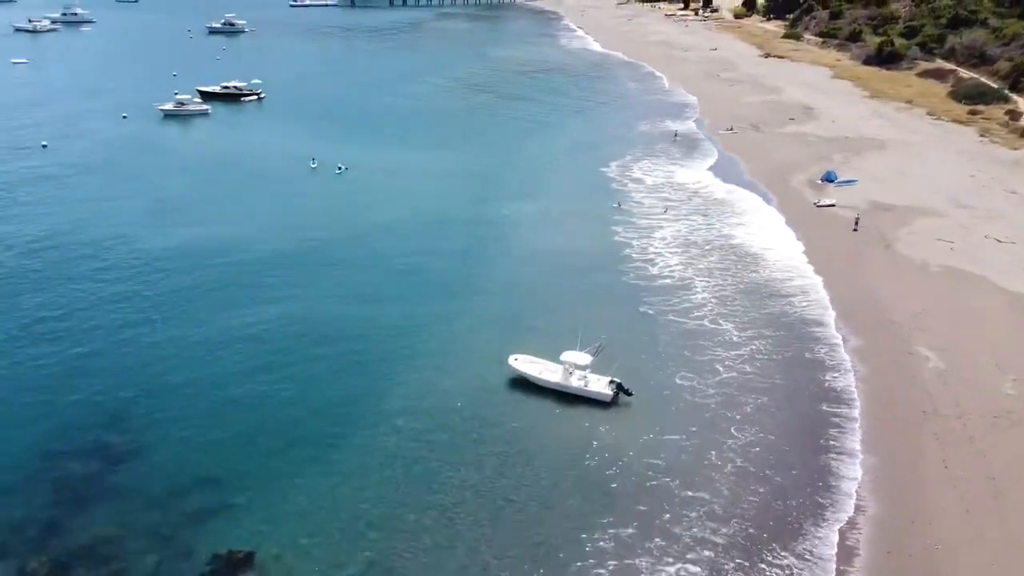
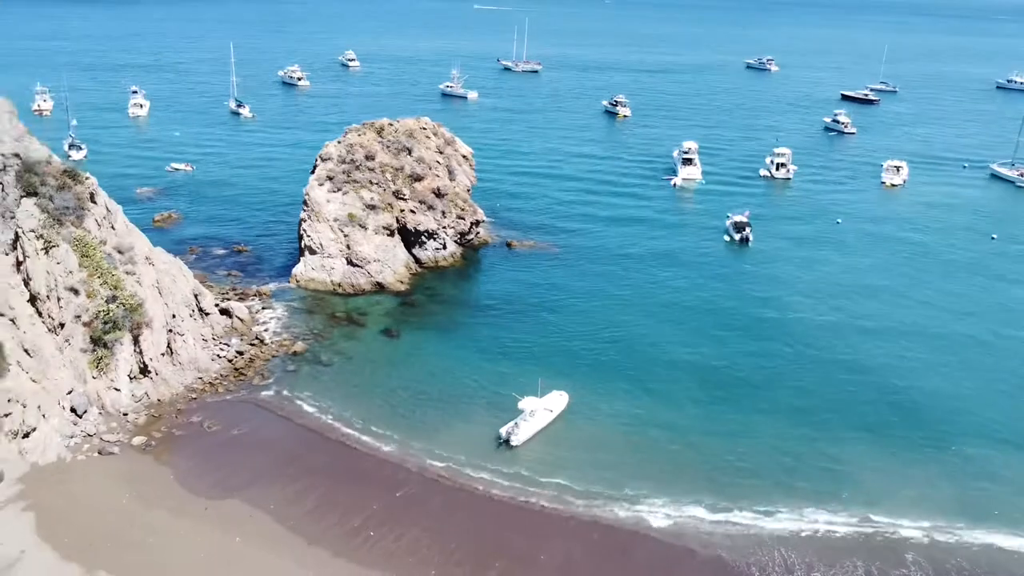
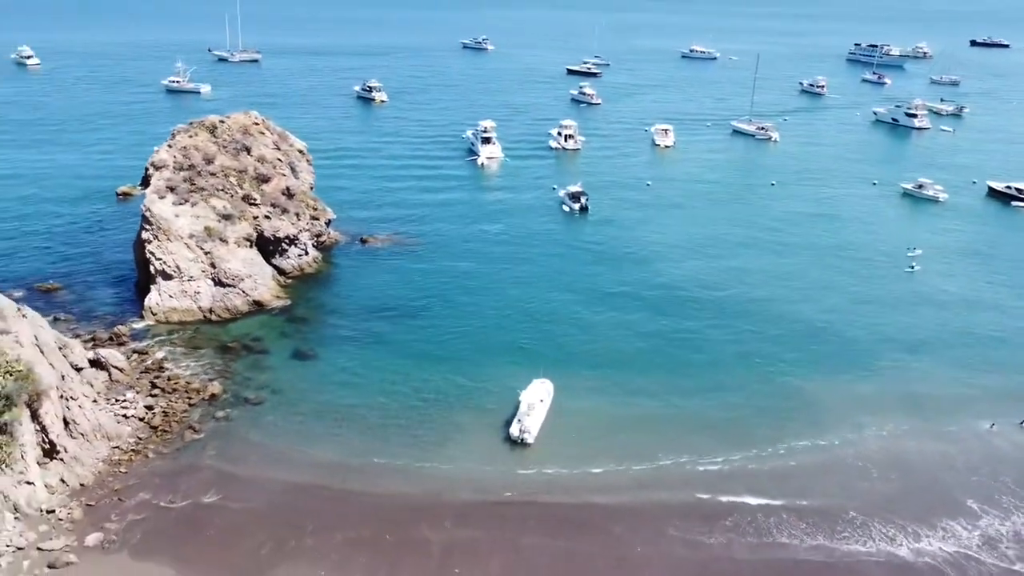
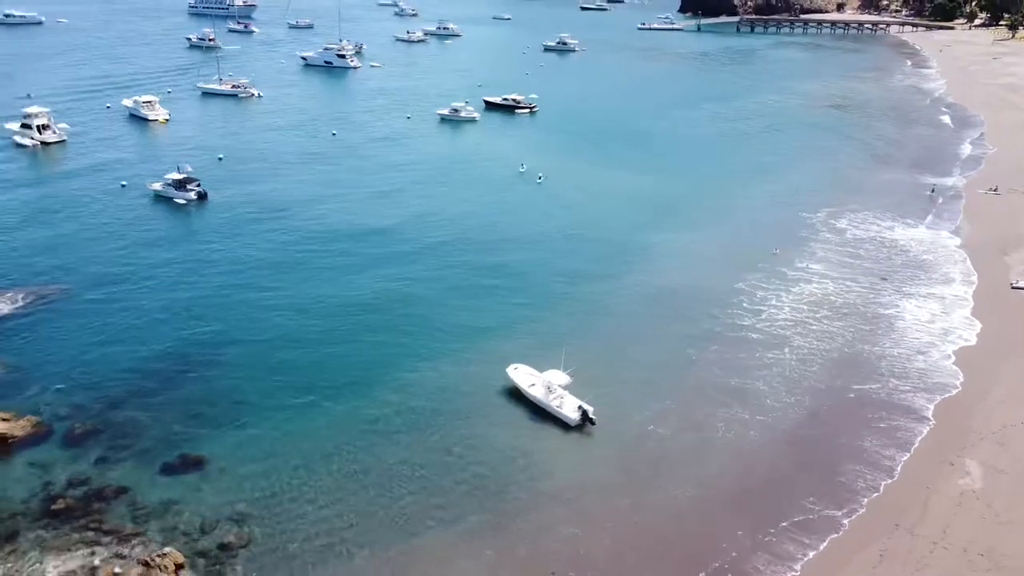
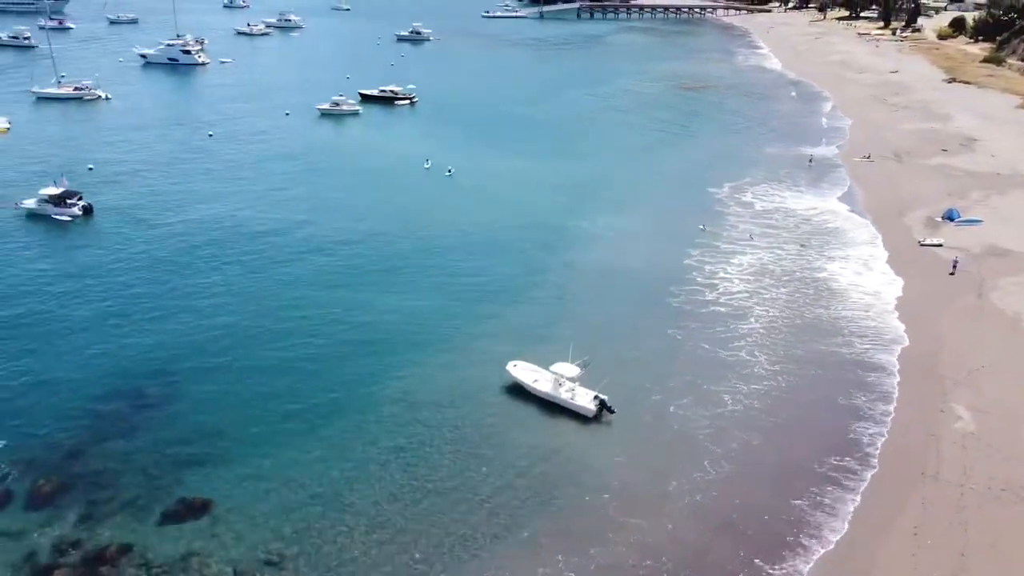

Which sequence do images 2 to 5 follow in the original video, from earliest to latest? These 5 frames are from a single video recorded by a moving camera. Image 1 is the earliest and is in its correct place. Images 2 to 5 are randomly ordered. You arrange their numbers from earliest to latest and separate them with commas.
5, 4, 3, 2
